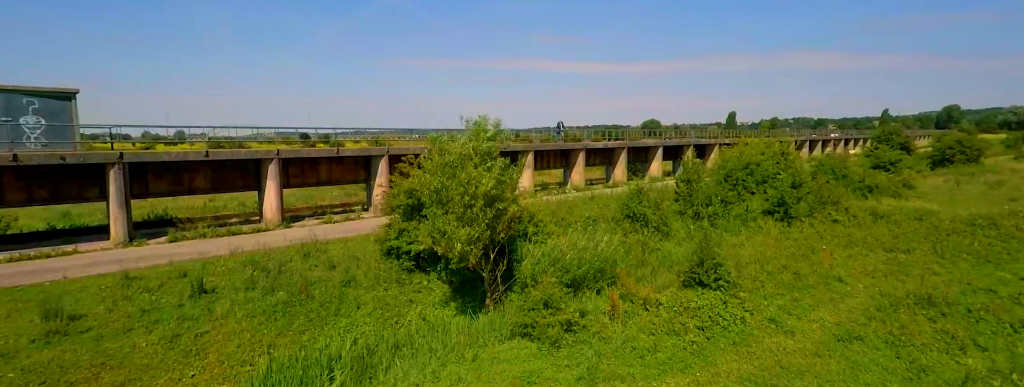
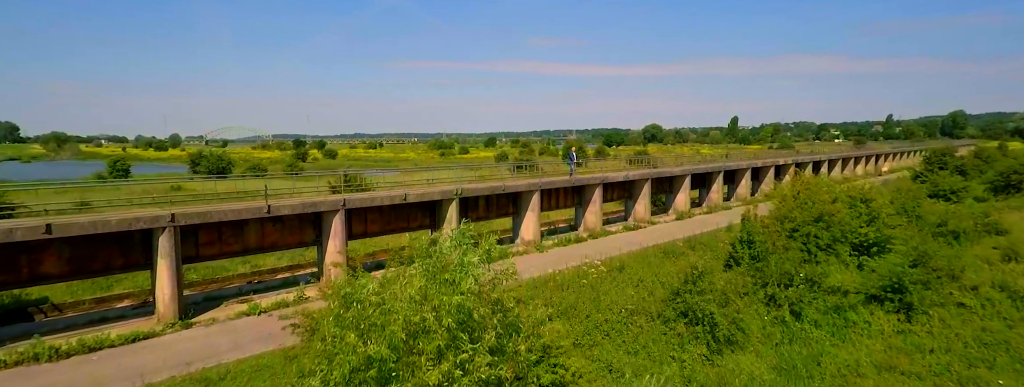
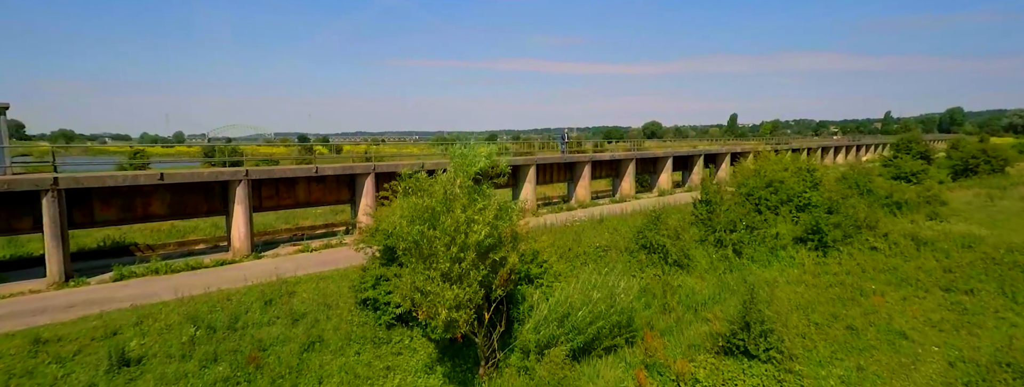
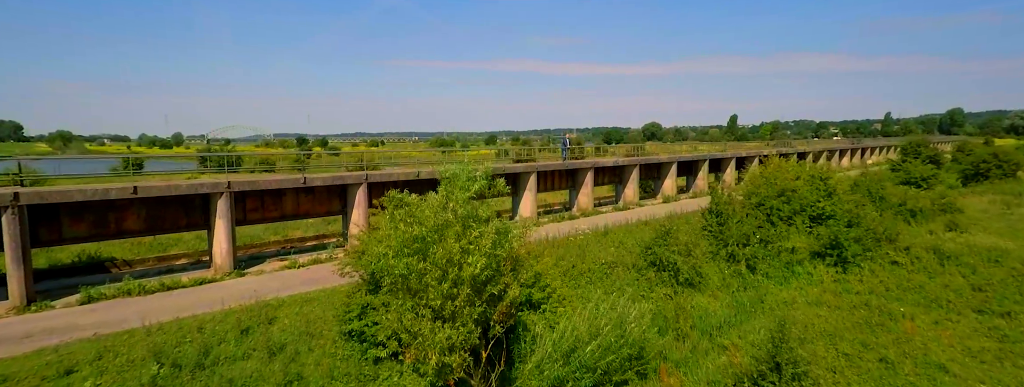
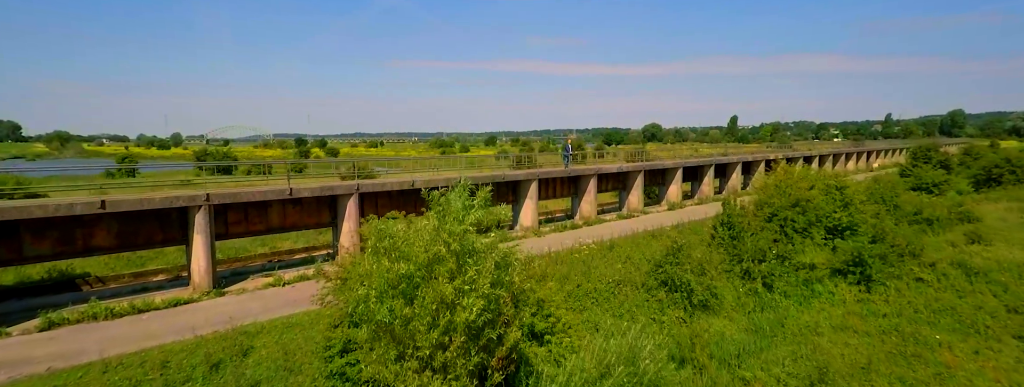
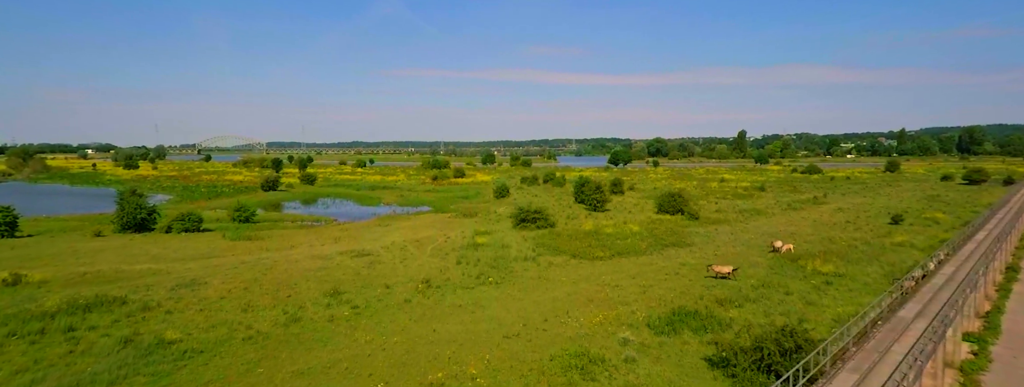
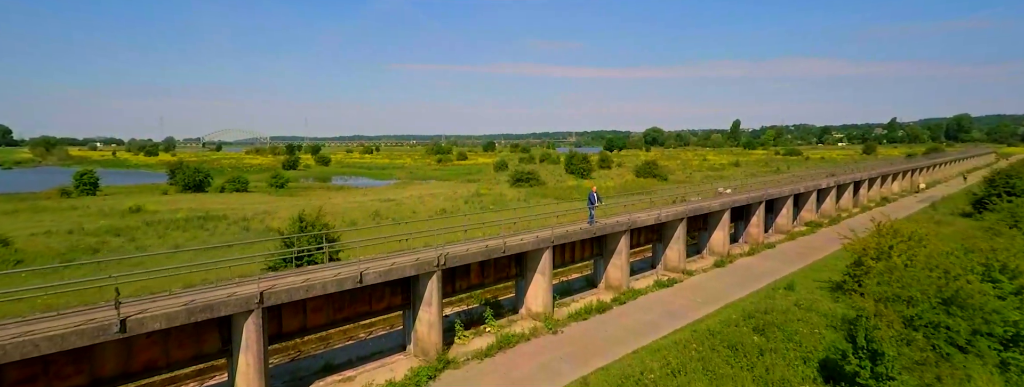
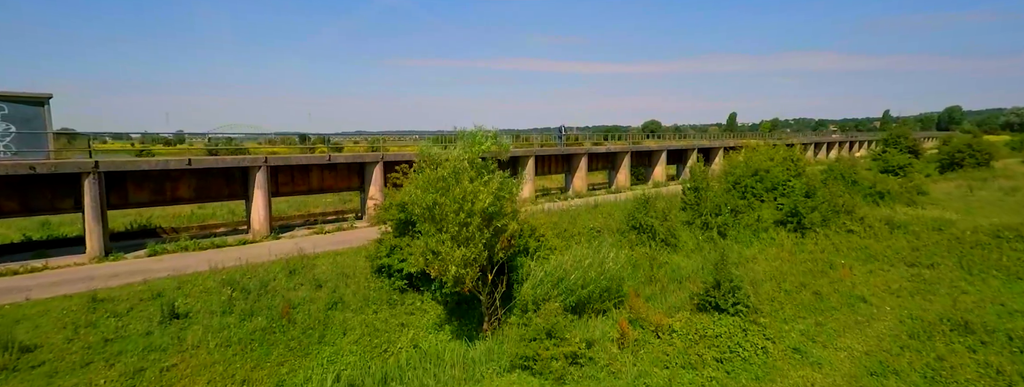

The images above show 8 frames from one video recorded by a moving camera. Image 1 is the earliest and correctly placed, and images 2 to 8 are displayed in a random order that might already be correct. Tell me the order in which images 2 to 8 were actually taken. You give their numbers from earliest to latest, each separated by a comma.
8, 3, 4, 5, 2, 7, 6
